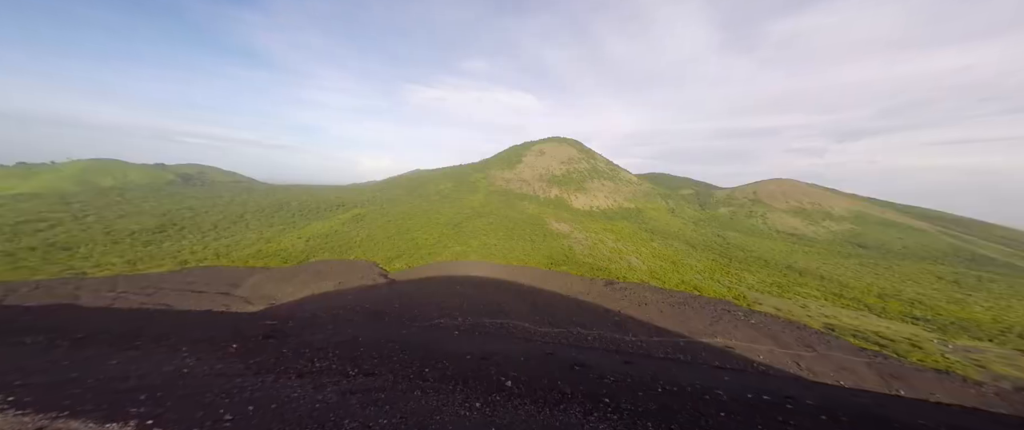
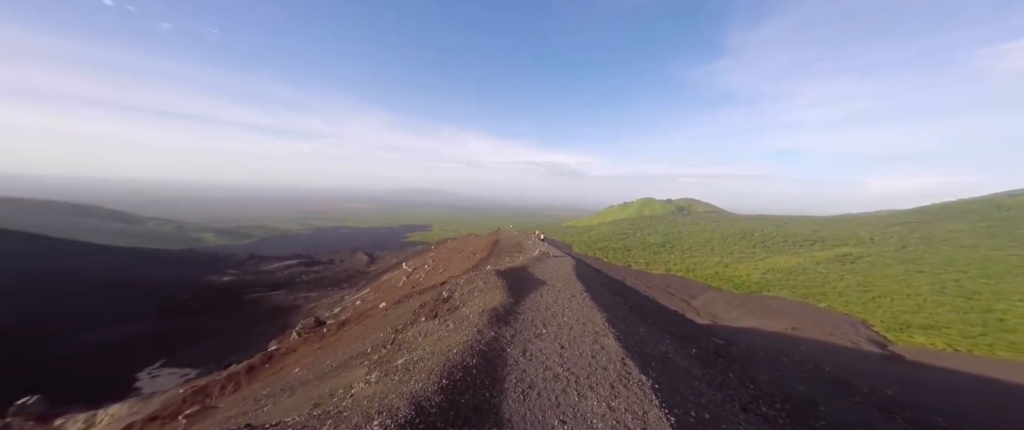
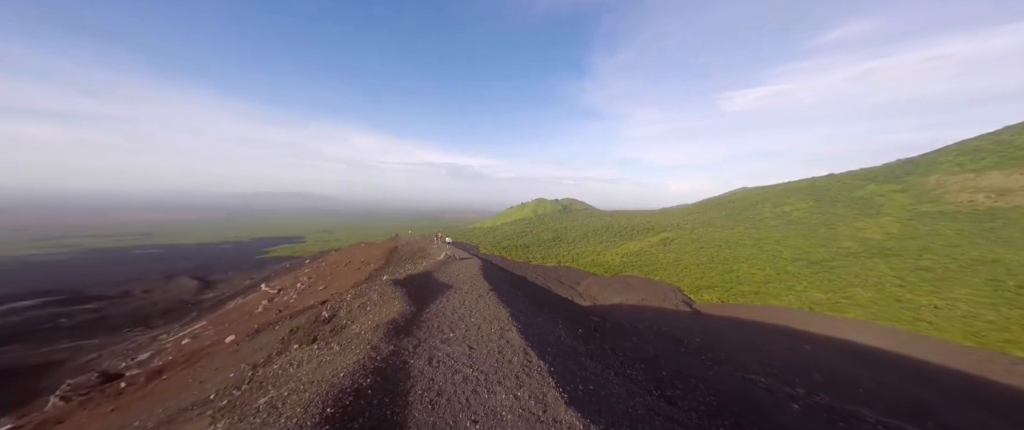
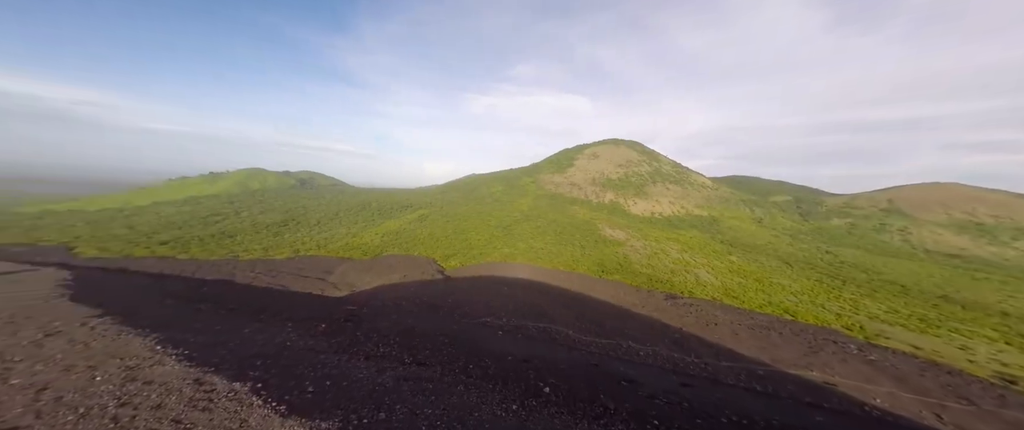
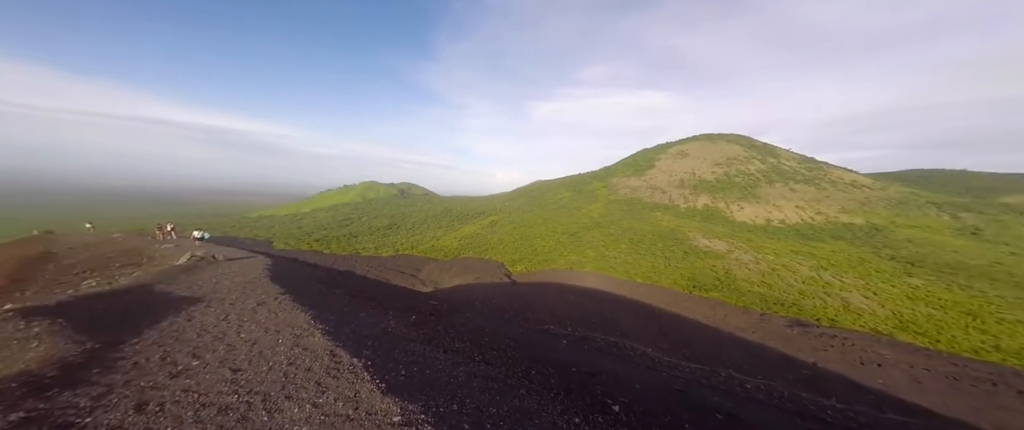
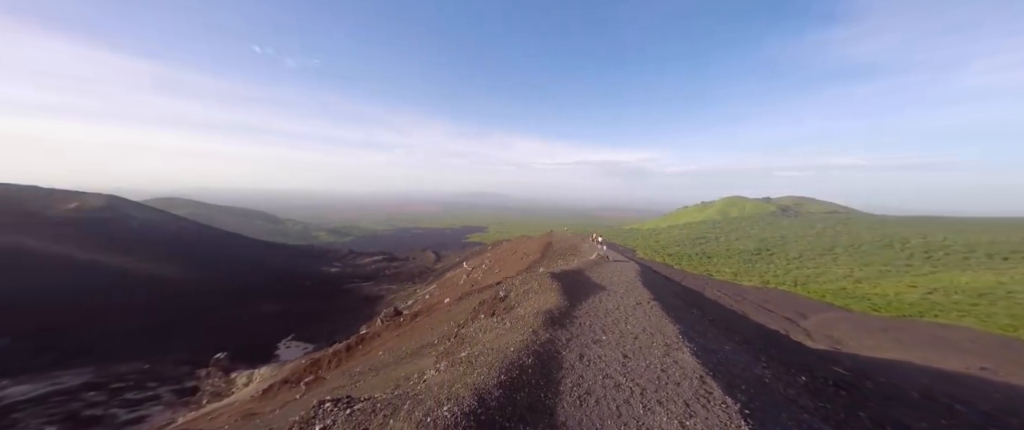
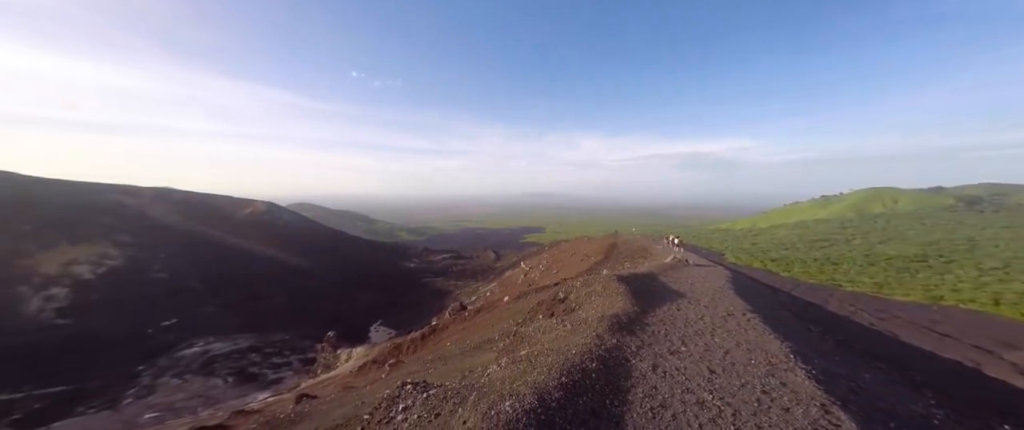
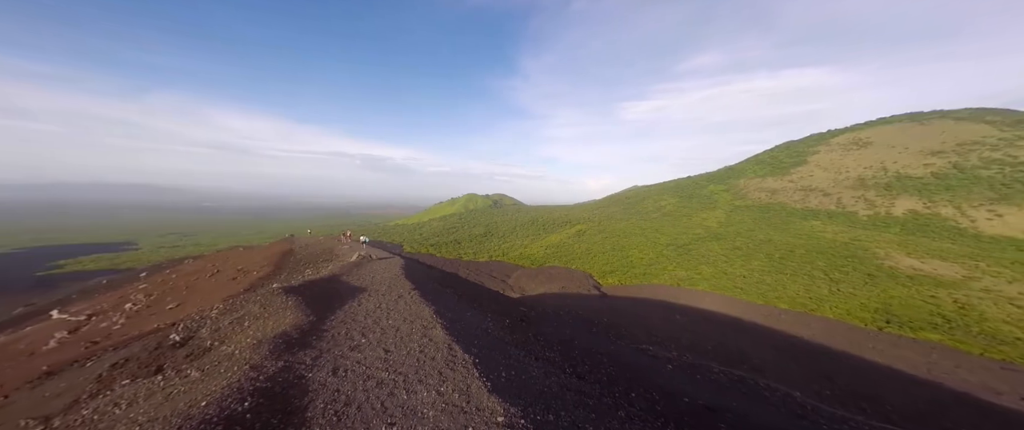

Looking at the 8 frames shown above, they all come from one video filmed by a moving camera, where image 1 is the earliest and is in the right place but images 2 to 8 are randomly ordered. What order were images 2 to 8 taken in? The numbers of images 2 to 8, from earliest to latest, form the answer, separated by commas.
4, 5, 8, 3, 2, 6, 7
